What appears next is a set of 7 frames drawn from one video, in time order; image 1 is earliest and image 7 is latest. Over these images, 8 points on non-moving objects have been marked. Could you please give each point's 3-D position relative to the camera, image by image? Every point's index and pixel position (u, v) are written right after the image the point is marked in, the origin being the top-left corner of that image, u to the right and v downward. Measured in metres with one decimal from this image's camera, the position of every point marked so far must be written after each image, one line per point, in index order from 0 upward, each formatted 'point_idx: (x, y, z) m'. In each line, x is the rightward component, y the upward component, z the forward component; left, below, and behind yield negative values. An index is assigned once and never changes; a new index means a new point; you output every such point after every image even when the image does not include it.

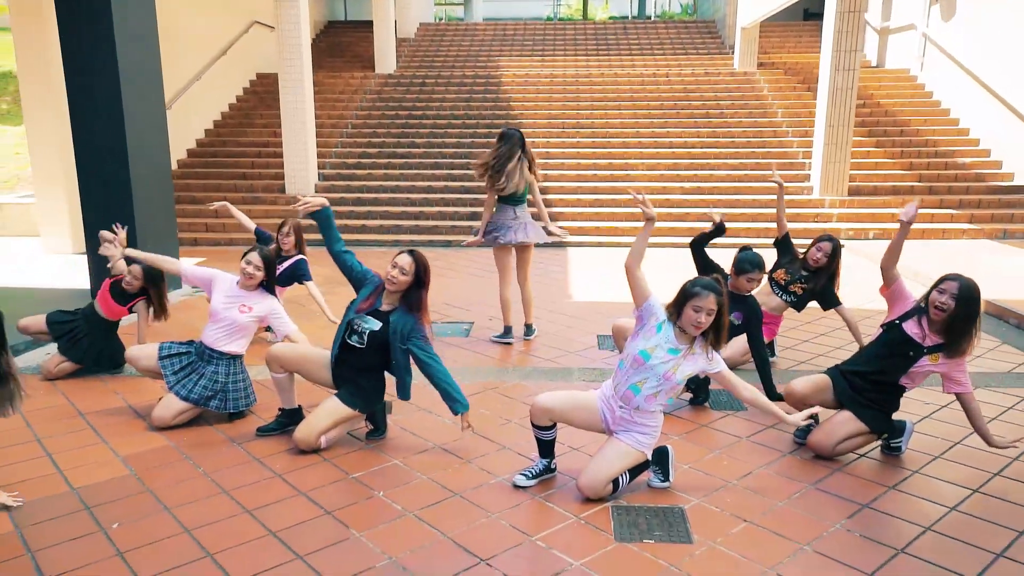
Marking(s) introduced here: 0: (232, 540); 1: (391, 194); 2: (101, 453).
0: (-1.0, -0.9, +2.5) m
1: (-1.6, +1.2, +9.4) m
2: (-1.8, -0.7, +3.1) m
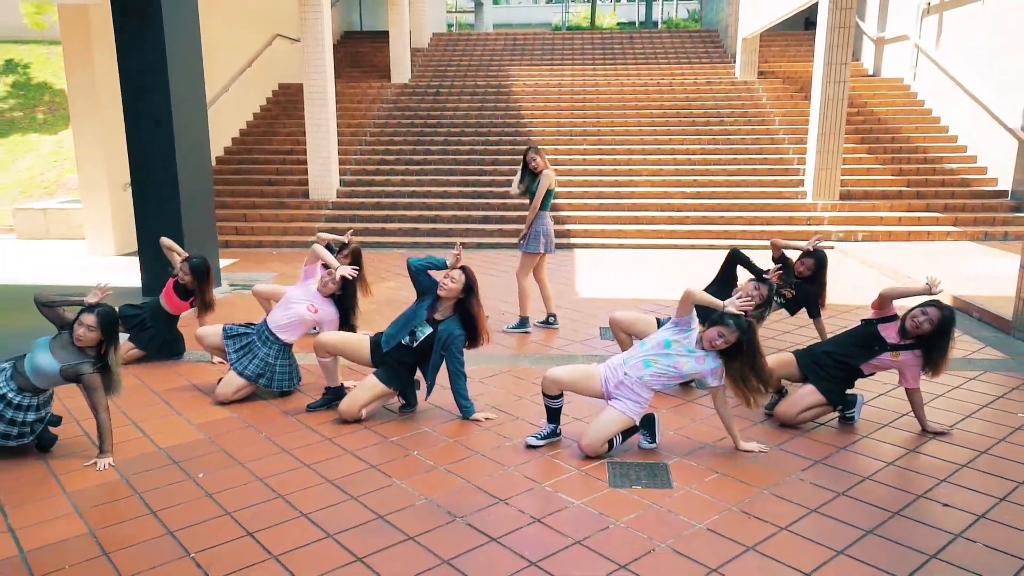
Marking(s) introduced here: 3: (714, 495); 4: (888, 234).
0: (-0.9, -0.8, +3.1) m
1: (-1.4, +1.2, +10.0) m
2: (-1.7, -0.7, +3.7) m
3: (+0.8, -0.8, +2.9) m
4: (+4.4, +0.6, +8.5) m
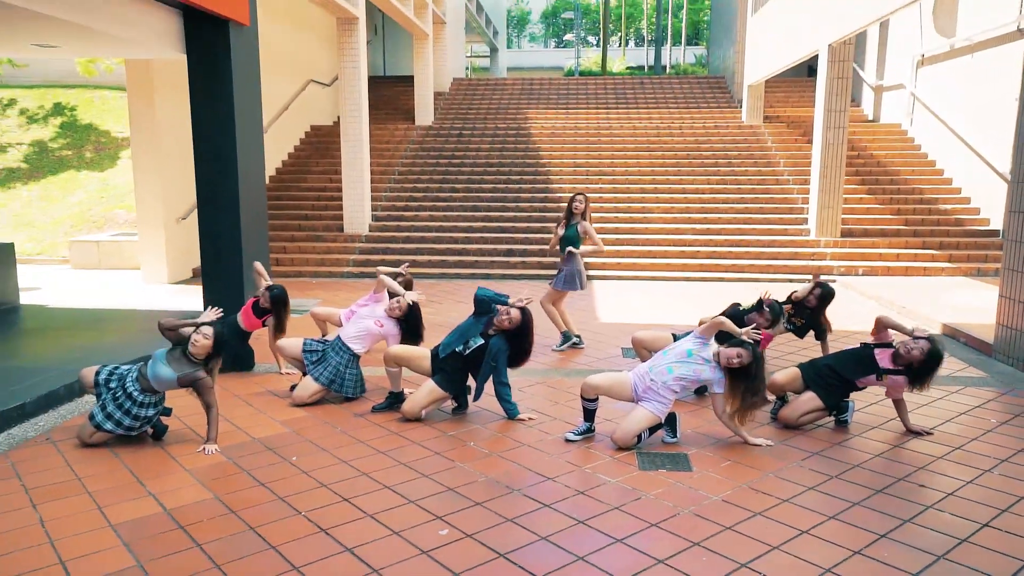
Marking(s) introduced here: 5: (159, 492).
0: (-0.7, -0.9, +3.6) m
1: (-1.1, +0.8, +10.6) m
2: (-1.5, -0.8, +4.3) m
3: (+1.0, -0.9, +3.5) m
4: (+4.7, +0.2, +9.1) m
5: (-1.6, -0.9, +3.3) m
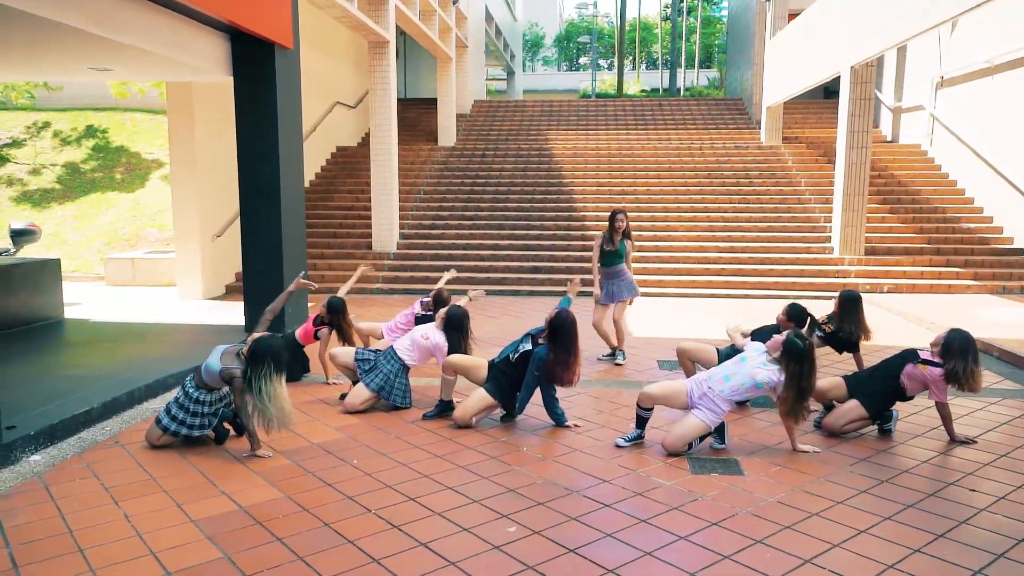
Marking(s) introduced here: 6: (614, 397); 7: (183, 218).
0: (-0.4, -0.9, +3.8) m
1: (-0.7, +0.6, +10.8) m
2: (-1.2, -0.8, +4.4) m
3: (+1.3, -0.9, +3.6) m
4: (+5.1, 0.0, +9.2) m
5: (-1.3, -1.0, +3.5) m
6: (+0.7, -0.8, +5.1) m
7: (-4.1, +0.9, +9.2) m
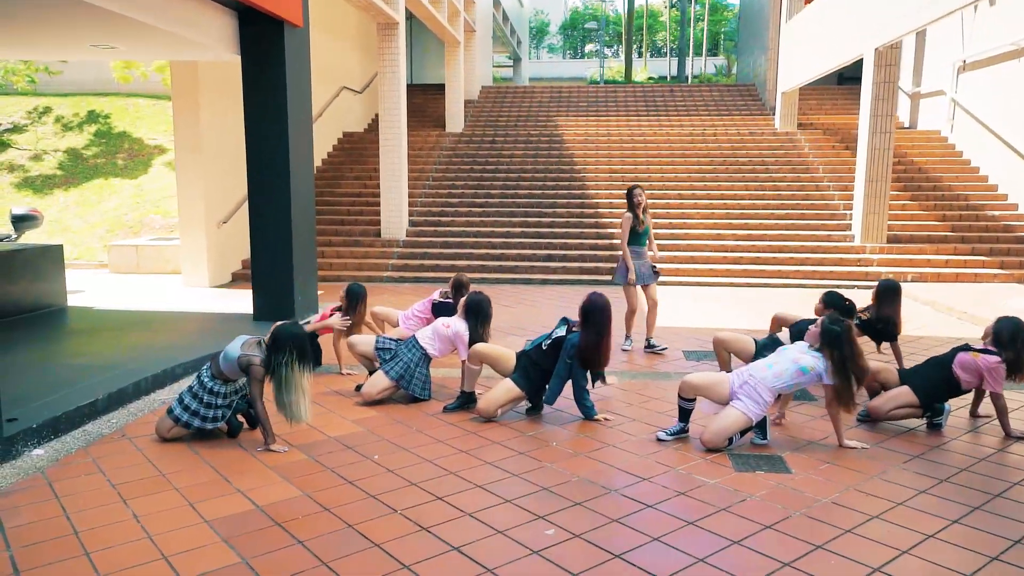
0: (-0.2, -0.9, +3.6) m
1: (-0.6, +0.7, +10.6) m
2: (-1.0, -0.8, +4.2) m
3: (+1.5, -0.9, +3.3) m
4: (+5.2, +0.2, +9.0) m
5: (-1.2, -0.9, +3.3) m
6: (+0.9, -0.7, +4.9) m
7: (-4.0, +1.0, +8.9) m
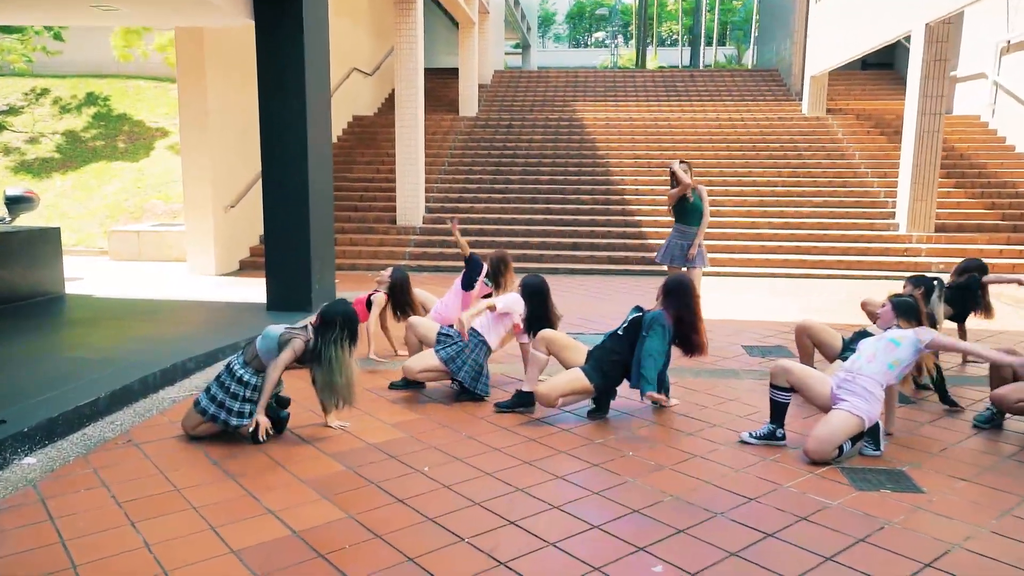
0: (+0.1, -0.8, +3.0) m
1: (-0.2, +0.9, +10.0) m
2: (-0.7, -0.7, +3.7) m
3: (+1.8, -0.8, +2.8) m
4: (+5.6, +0.3, +8.4) m
5: (-0.9, -0.8, +2.7) m
6: (+1.2, -0.6, +4.3) m
7: (-3.7, +1.2, +8.4) m
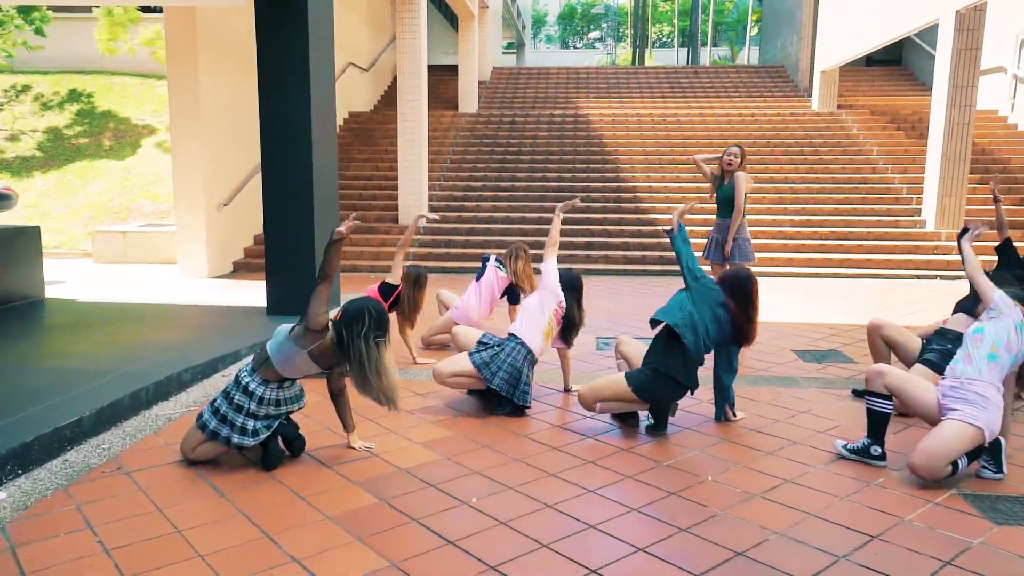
0: (+0.3, -0.8, +2.5) m
1: (-0.1, +0.8, +9.6) m
2: (-0.5, -0.7, +3.2) m
3: (+2.0, -0.8, +2.4) m
4: (+5.7, +0.3, +8.0) m
5: (-0.6, -0.8, +2.2) m
6: (+1.4, -0.6, +3.9) m
7: (-3.5, +1.1, +7.9) m
